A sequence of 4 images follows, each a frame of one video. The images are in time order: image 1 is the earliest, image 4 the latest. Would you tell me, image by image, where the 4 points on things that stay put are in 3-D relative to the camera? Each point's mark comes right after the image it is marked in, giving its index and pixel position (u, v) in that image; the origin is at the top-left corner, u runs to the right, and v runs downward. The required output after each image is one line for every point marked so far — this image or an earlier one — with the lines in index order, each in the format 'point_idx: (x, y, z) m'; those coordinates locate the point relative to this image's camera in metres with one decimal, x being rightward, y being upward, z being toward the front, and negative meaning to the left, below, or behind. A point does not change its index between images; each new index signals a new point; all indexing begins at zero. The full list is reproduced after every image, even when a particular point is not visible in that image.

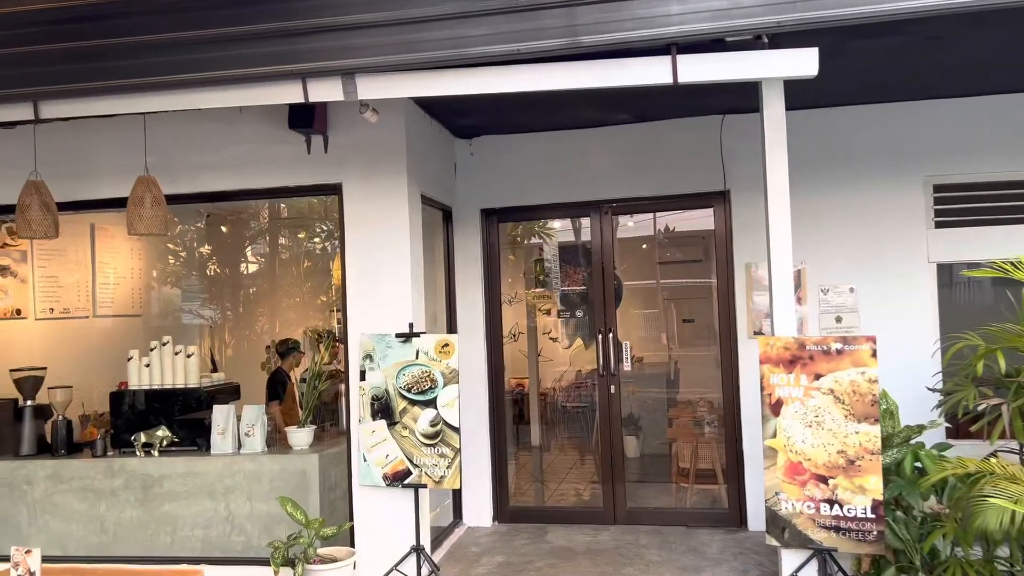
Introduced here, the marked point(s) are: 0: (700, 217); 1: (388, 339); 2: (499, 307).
0: (+1.0, +0.4, +4.5) m
1: (-0.5, -0.2, +3.5) m
2: (-0.1, -0.1, +4.7) m
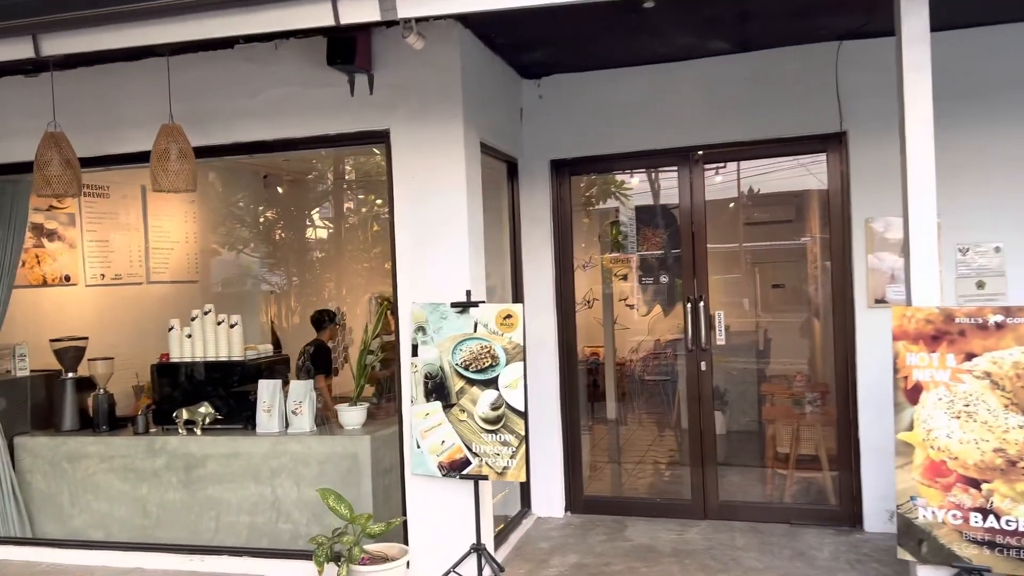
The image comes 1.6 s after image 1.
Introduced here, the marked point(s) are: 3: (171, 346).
0: (+1.4, +0.6, +3.8) m
1: (-0.3, -0.1, +3.0) m
2: (+0.3, +0.1, +4.2) m
3: (-1.7, -0.3, +4.0) m
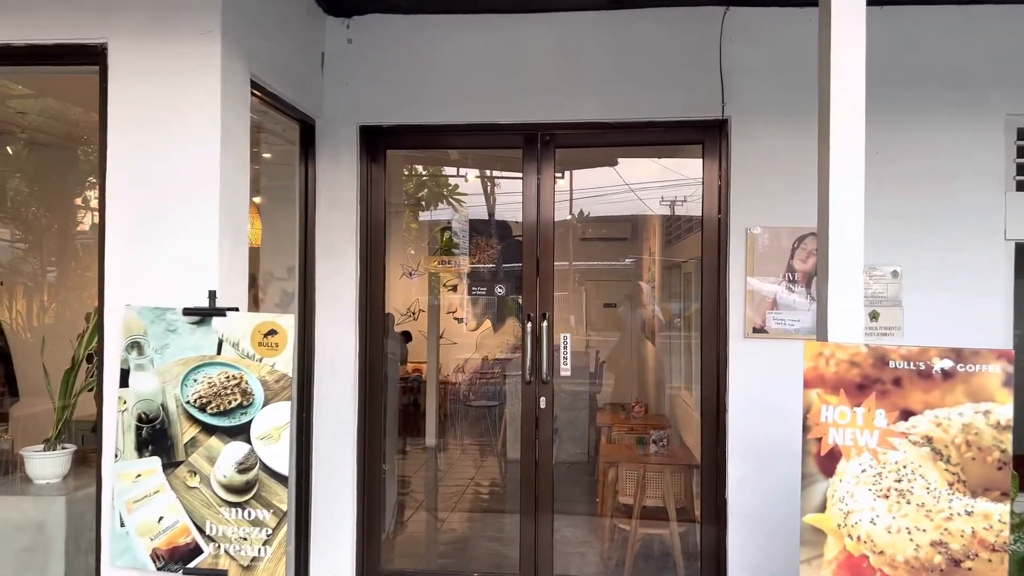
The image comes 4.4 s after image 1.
0: (+0.6, +0.5, +3.2) m
1: (-0.9, -0.1, +2.0) m
2: (-0.5, 0.0, +3.3) m
3: (-2.5, -0.2, +2.7) m
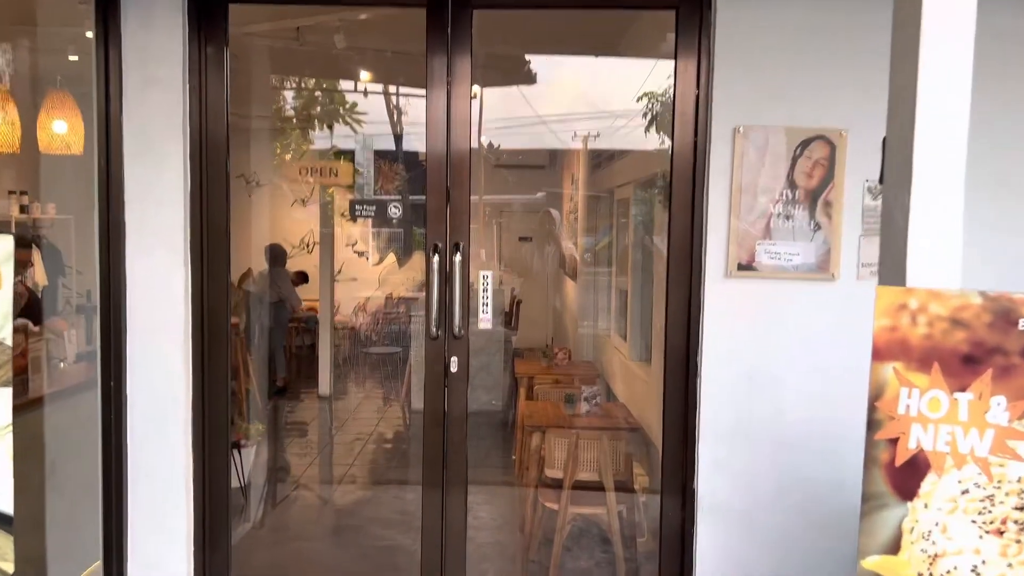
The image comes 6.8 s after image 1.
0: (+0.3, +0.7, +2.4) m
1: (-1.0, +0.1, +1.1) m
2: (-0.8, +0.3, +2.4) m
3: (-2.7, 0.0, +1.6) m
